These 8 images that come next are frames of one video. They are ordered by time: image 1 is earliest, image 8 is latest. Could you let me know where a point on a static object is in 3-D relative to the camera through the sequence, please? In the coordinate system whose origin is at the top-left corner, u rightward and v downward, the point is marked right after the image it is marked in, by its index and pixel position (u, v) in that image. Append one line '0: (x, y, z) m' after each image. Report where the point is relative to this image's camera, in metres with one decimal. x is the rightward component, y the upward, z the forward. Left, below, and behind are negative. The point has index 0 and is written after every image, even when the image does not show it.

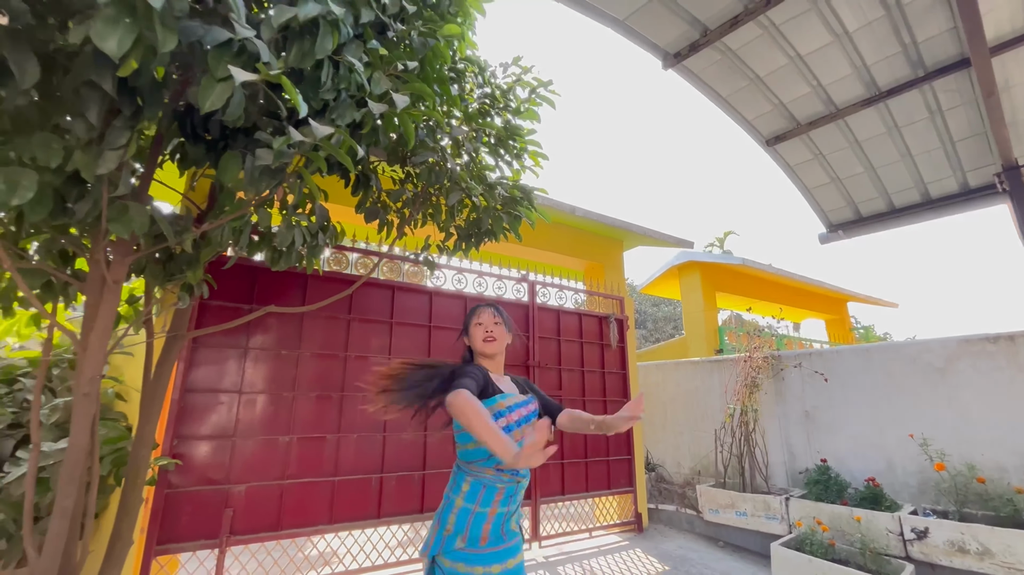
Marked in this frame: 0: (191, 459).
0: (-1.9, -1.0, +2.7) m
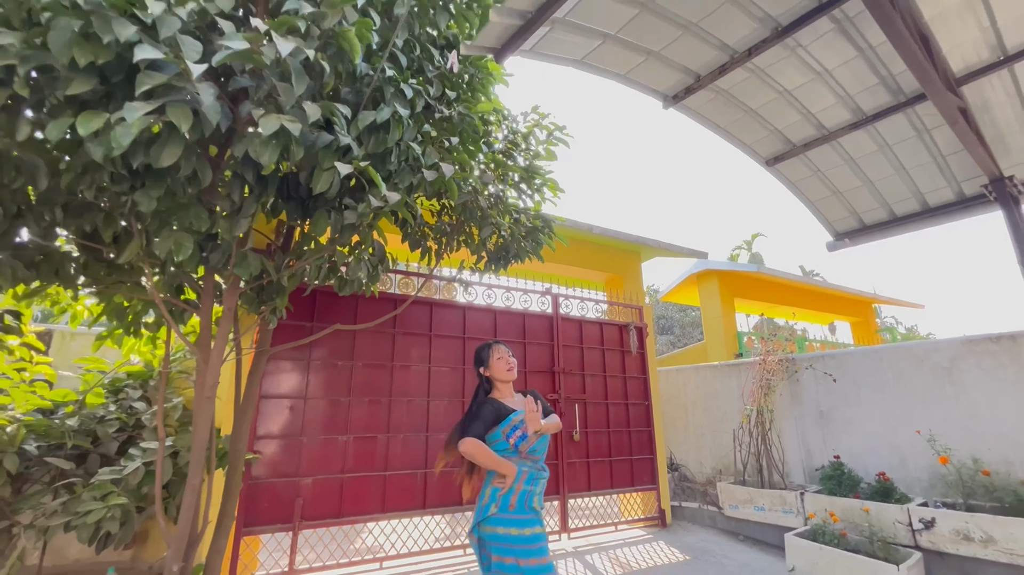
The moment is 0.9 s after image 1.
0: (-1.7, -1.2, +3.2) m
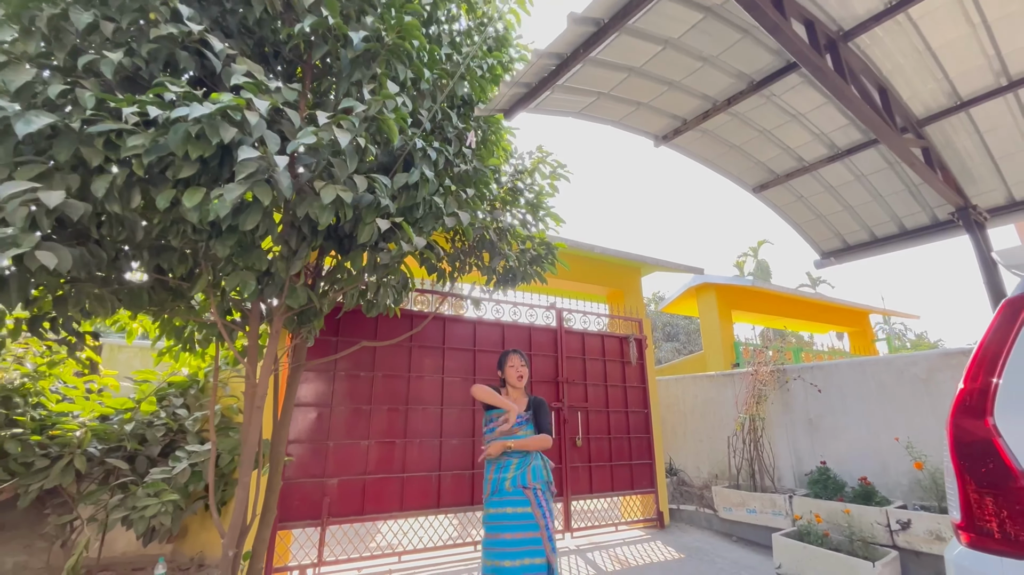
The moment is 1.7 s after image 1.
0: (-1.7, -1.3, +3.6) m
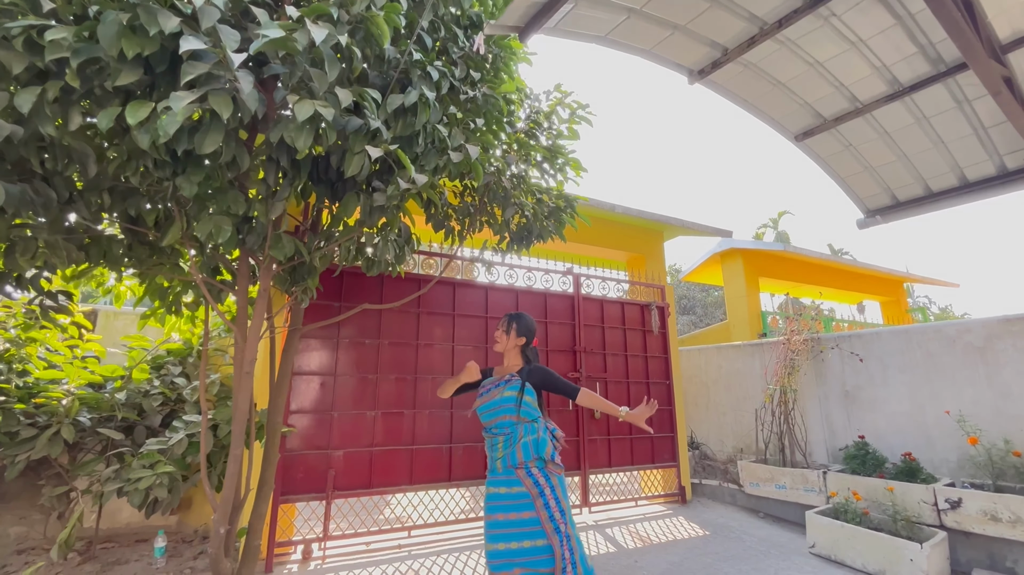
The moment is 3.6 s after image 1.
0: (-1.5, -1.0, +3.4) m
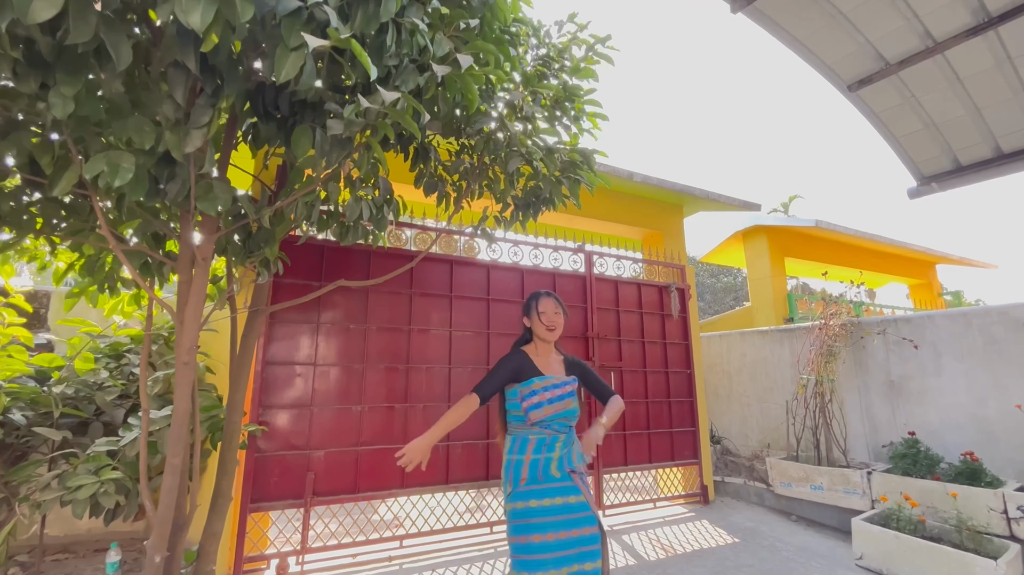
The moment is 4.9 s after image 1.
0: (-1.5, -0.9, +3.0) m
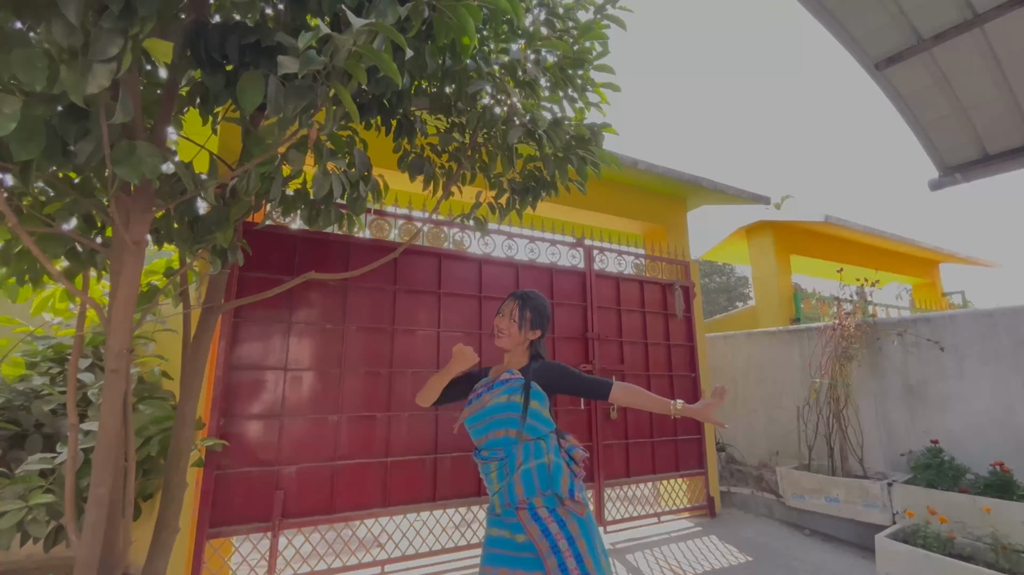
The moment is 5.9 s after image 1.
0: (-1.5, -0.9, +2.6) m
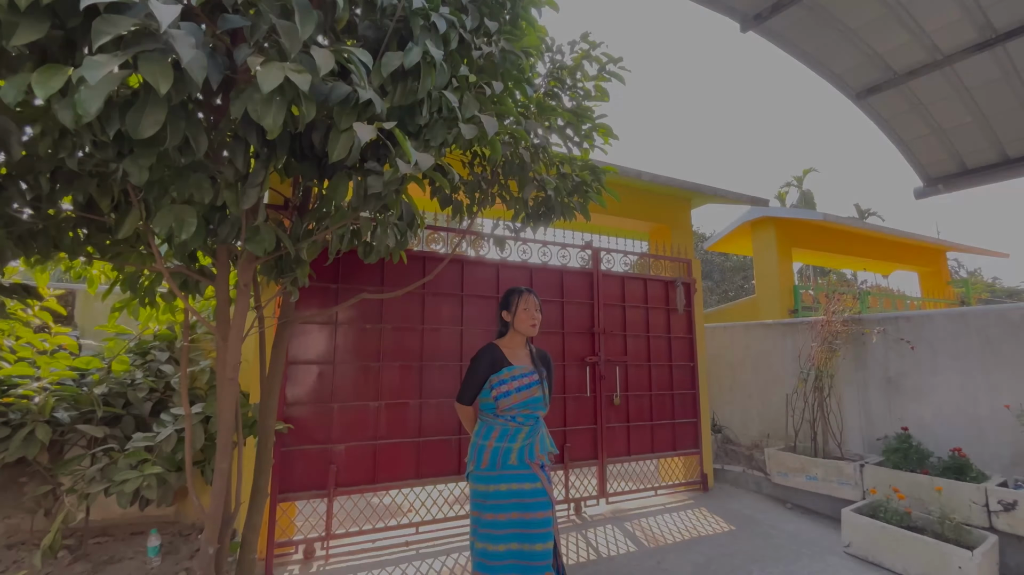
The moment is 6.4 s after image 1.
0: (-1.4, -0.9, +3.1) m
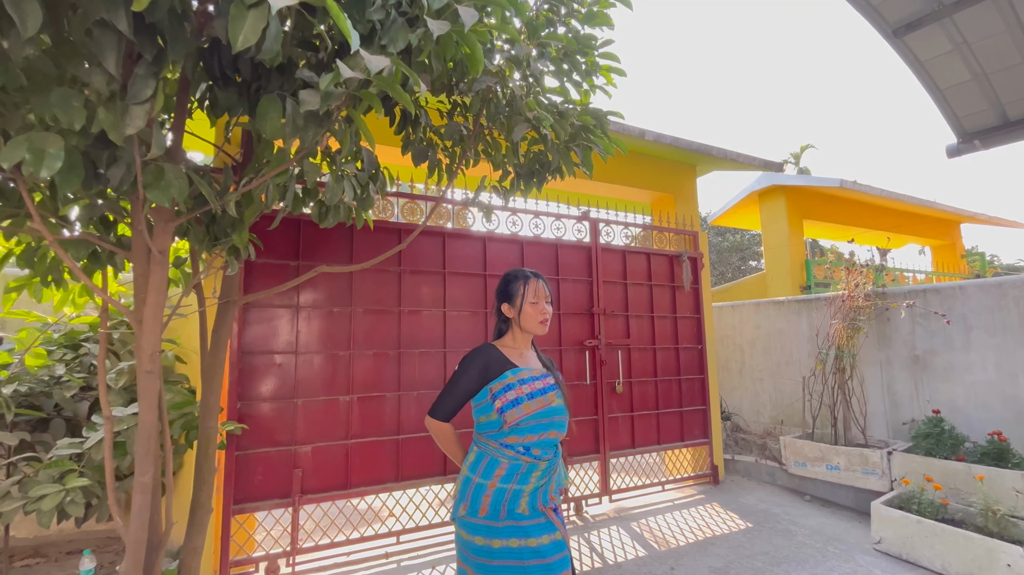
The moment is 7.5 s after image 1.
0: (-1.5, -0.8, +2.7) m
